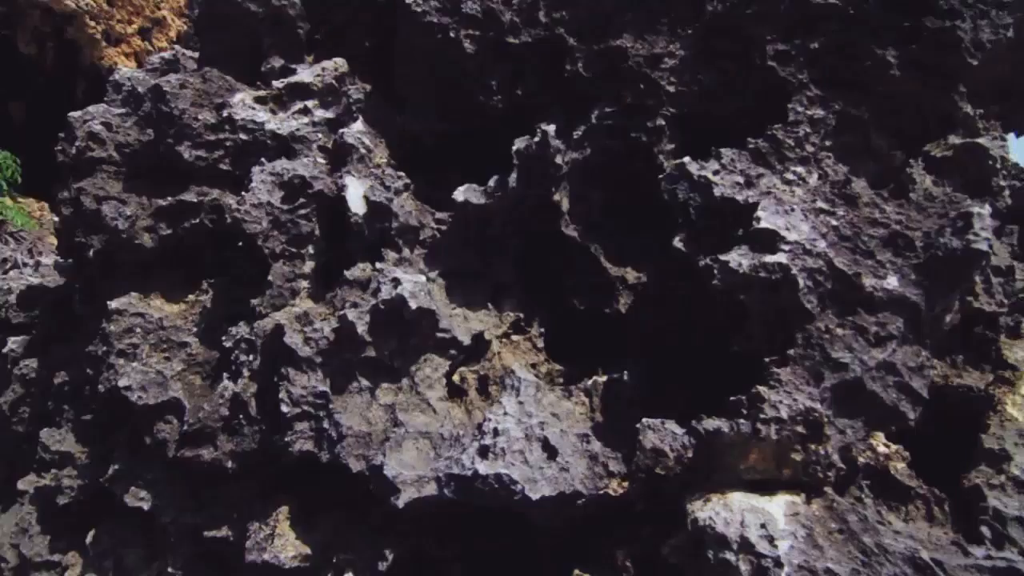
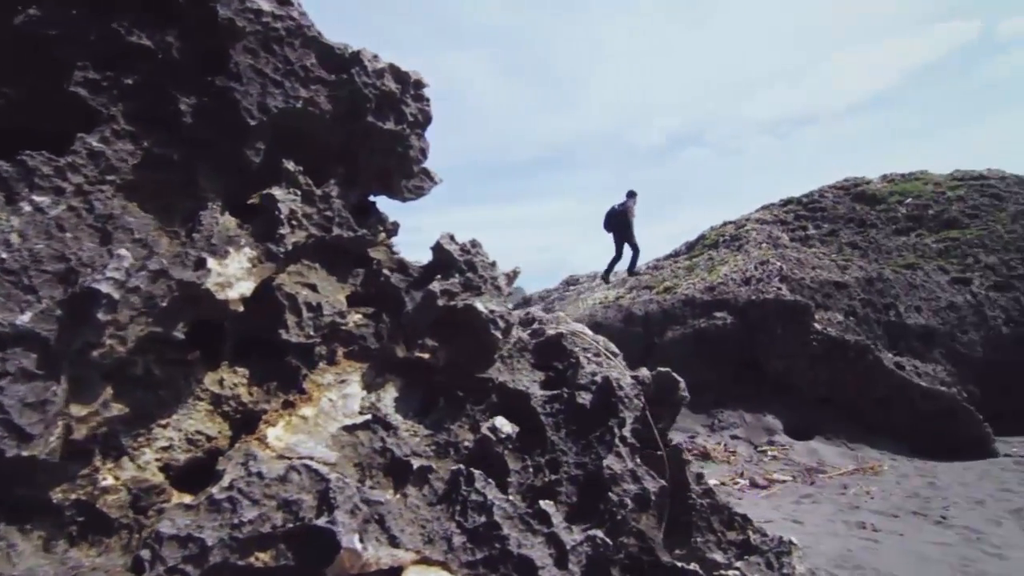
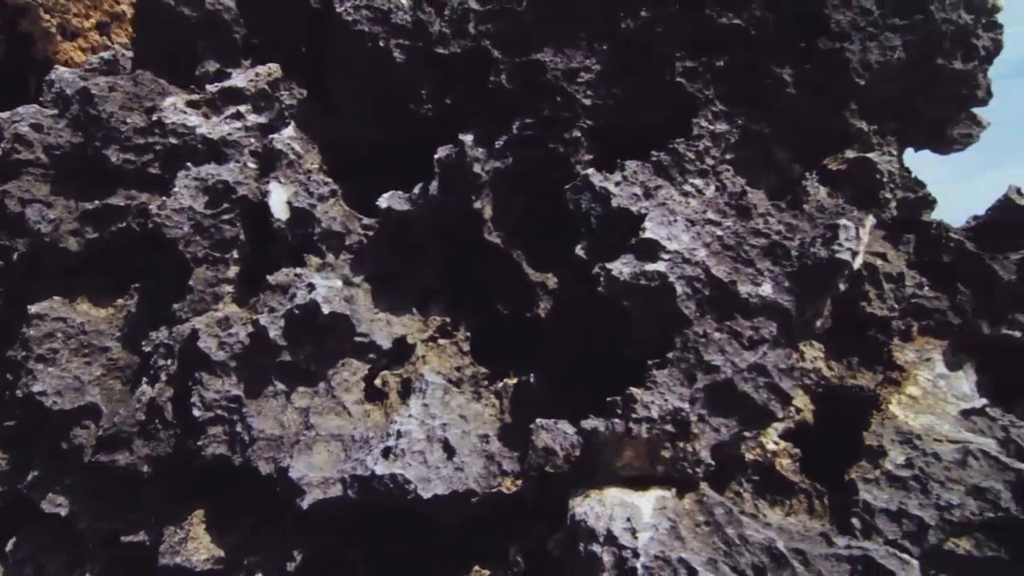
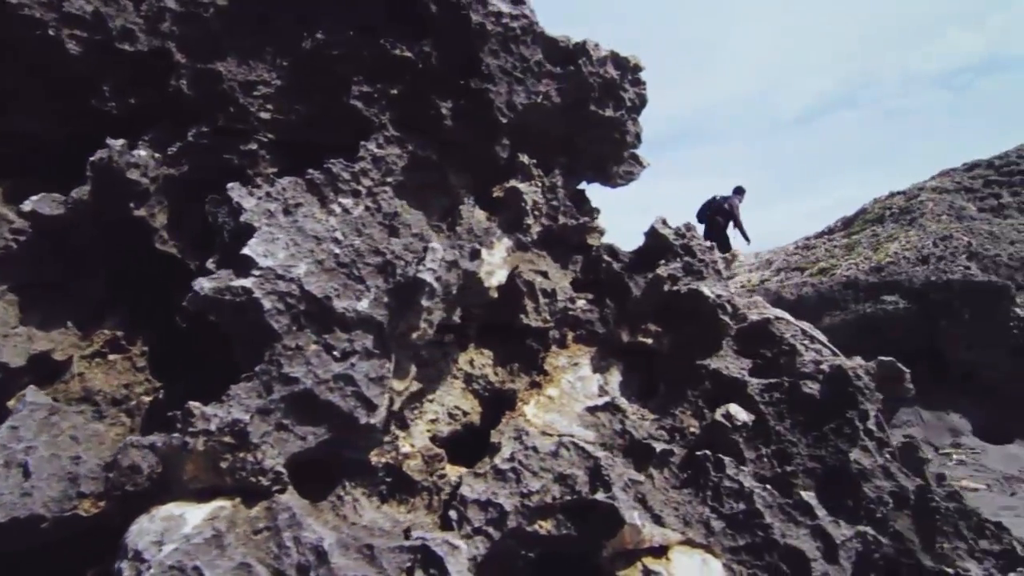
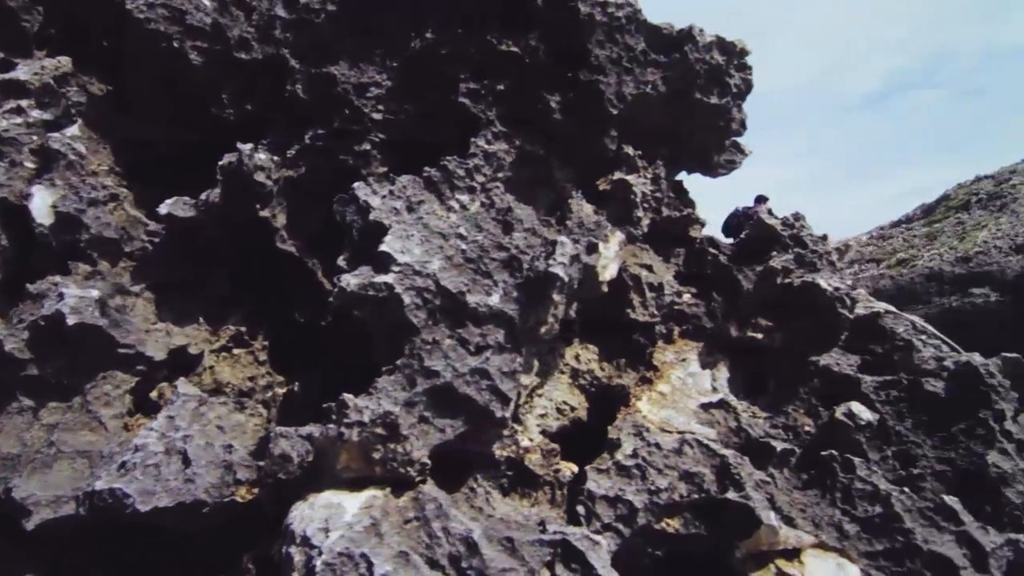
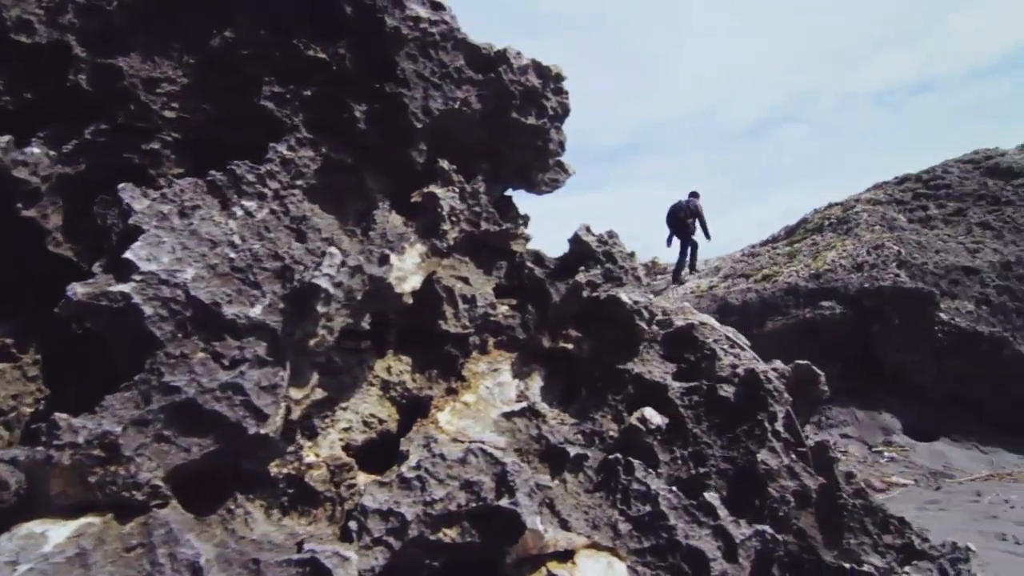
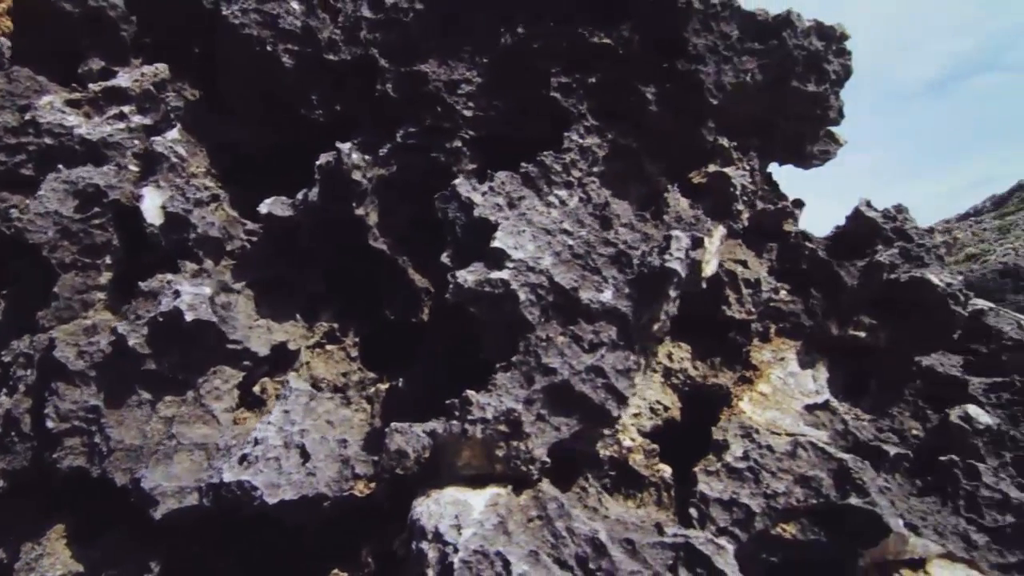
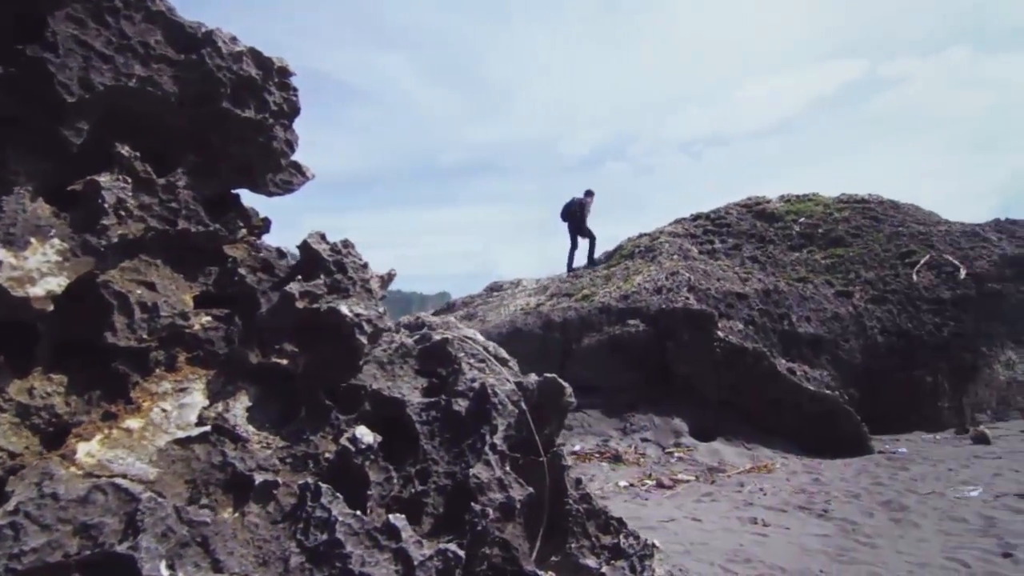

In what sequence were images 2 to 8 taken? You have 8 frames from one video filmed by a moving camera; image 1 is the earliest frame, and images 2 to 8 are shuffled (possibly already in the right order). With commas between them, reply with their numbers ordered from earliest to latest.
3, 7, 5, 4, 6, 2, 8
